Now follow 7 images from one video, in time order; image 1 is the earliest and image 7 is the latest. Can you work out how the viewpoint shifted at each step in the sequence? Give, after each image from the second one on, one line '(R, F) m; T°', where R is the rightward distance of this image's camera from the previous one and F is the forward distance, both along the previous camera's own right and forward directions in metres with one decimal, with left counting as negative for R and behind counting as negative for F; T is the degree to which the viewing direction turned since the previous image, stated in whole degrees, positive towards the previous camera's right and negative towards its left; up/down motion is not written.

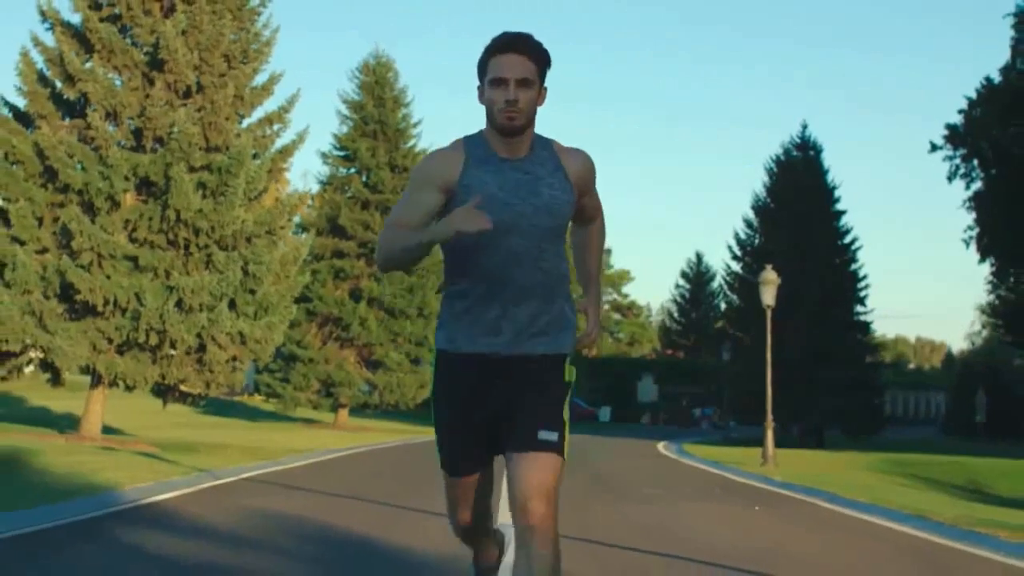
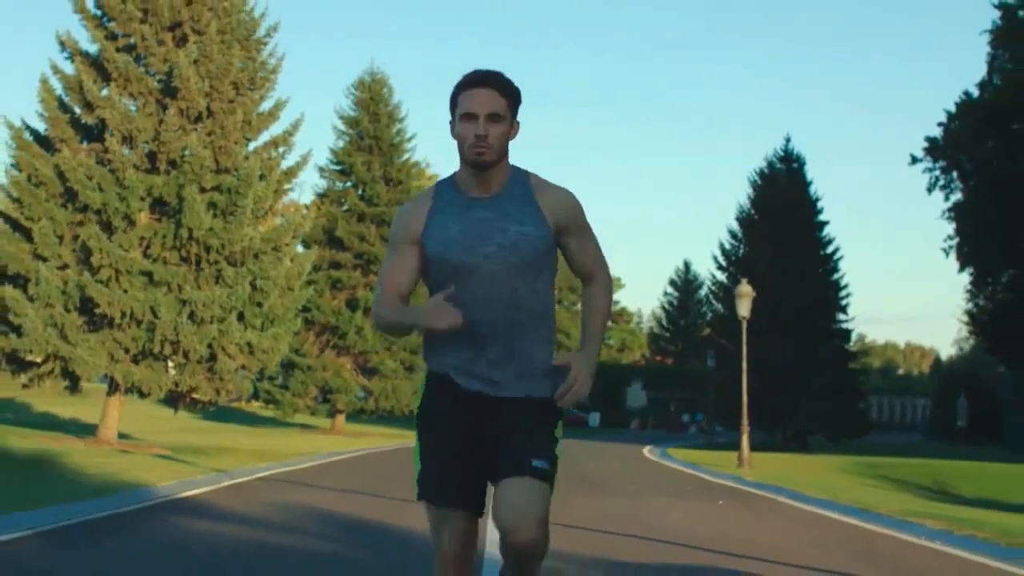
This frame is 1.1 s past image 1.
(0.0, -1.9) m; 0°
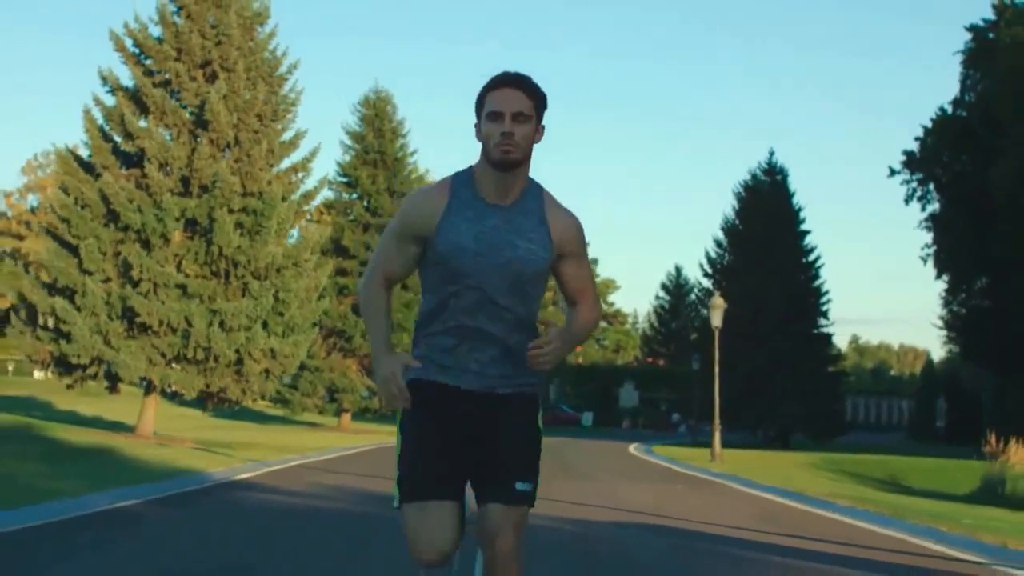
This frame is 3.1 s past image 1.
(0.0, -3.5) m; 0°
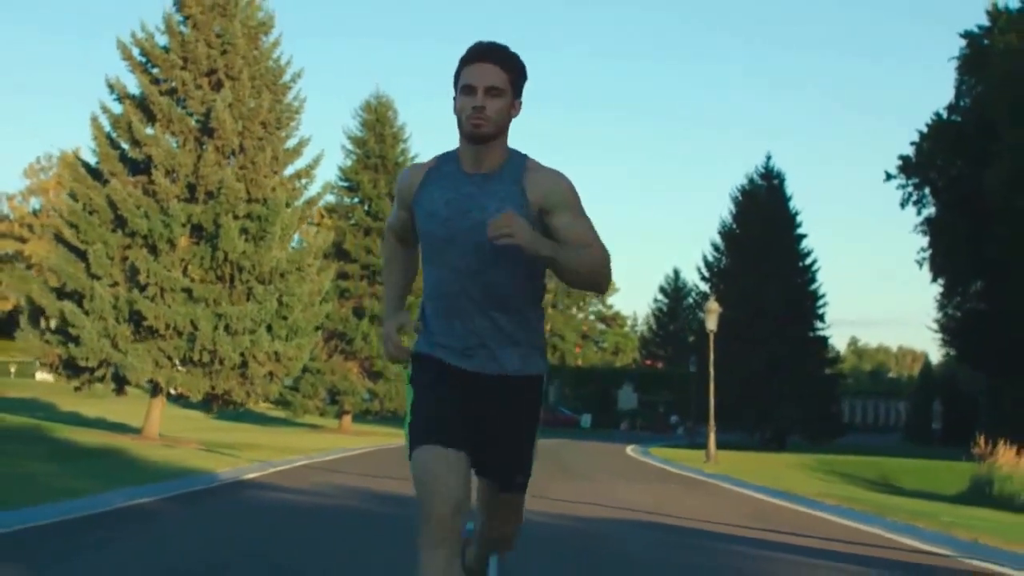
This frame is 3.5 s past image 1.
(0.0, -0.7) m; 0°
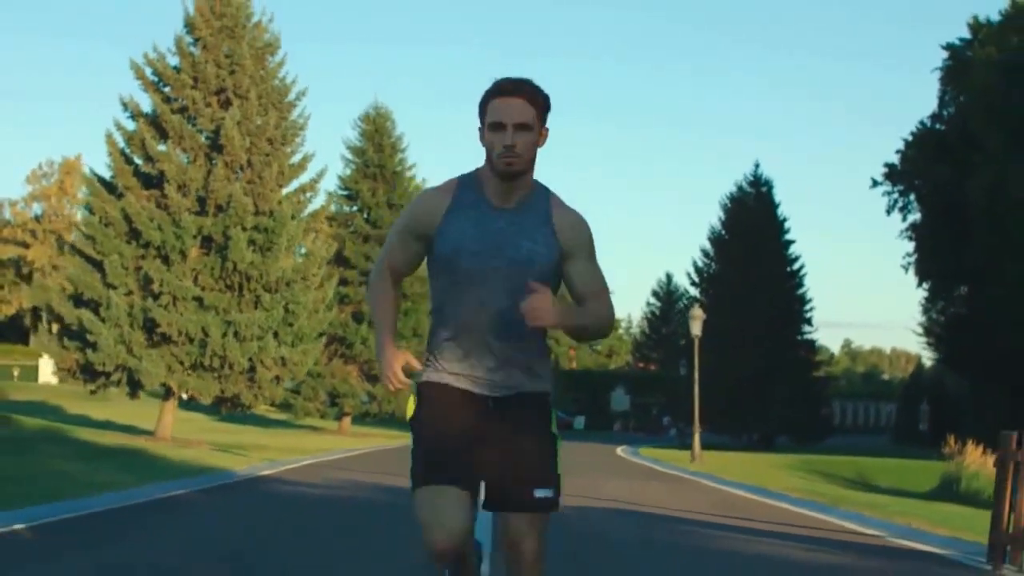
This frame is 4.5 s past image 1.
(0.0, -1.8) m; 0°
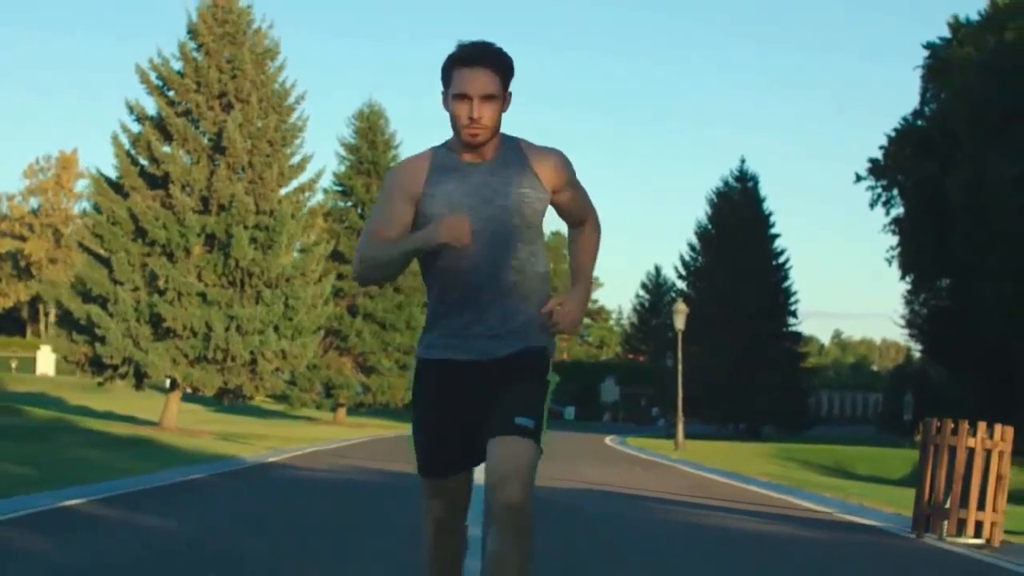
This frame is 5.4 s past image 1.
(0.0, -1.5) m; 0°
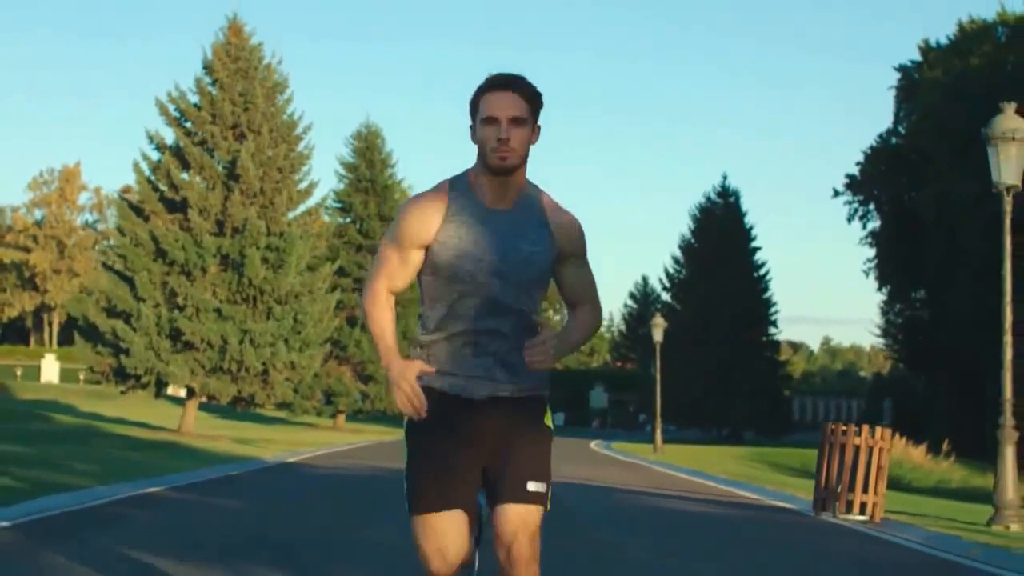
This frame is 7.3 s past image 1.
(0.0, -3.2) m; 0°
